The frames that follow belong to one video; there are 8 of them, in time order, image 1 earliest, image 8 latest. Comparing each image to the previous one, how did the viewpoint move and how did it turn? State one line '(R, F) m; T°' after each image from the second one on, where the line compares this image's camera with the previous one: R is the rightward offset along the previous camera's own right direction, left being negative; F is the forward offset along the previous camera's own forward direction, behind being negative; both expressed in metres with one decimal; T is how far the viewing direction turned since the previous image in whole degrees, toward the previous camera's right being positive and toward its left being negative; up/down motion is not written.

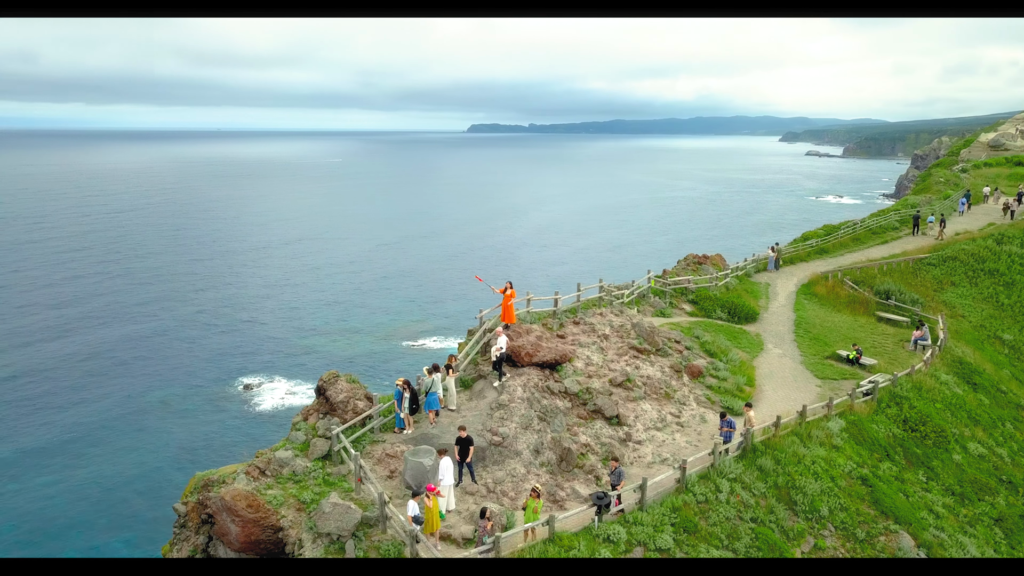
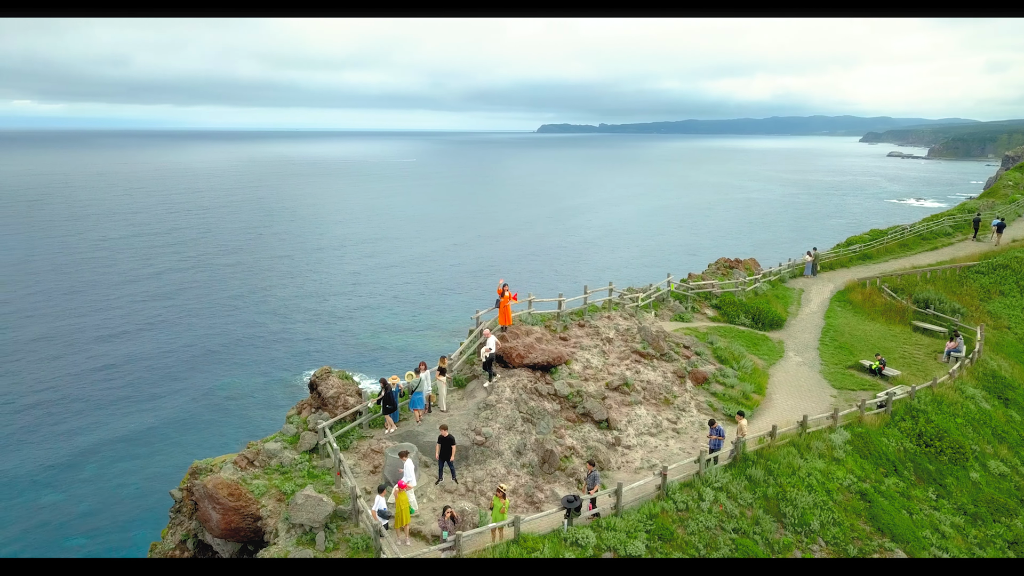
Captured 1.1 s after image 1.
(+1.9, 0.0) m; -5°
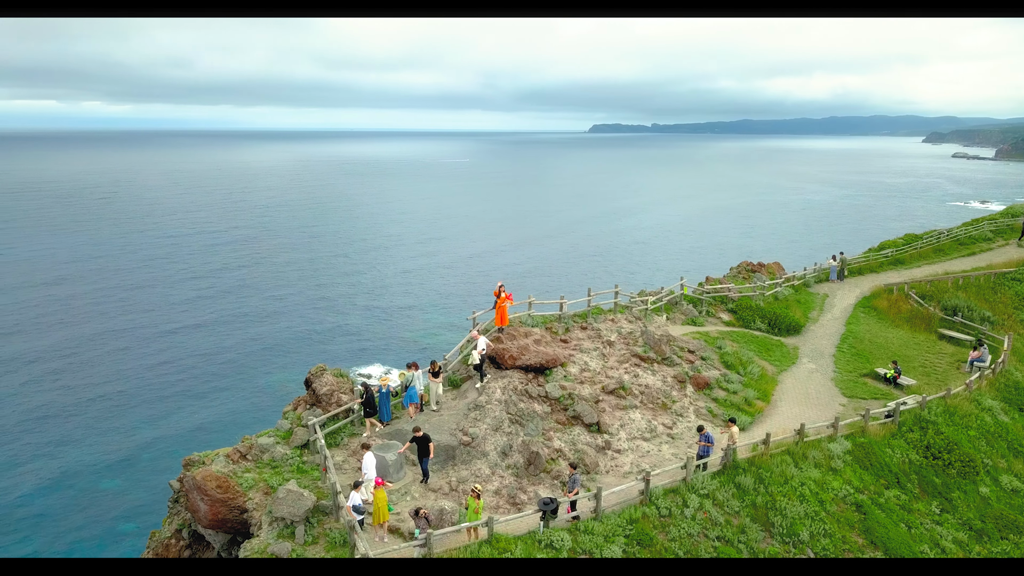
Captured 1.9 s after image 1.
(+1.4, -0.1) m; -4°
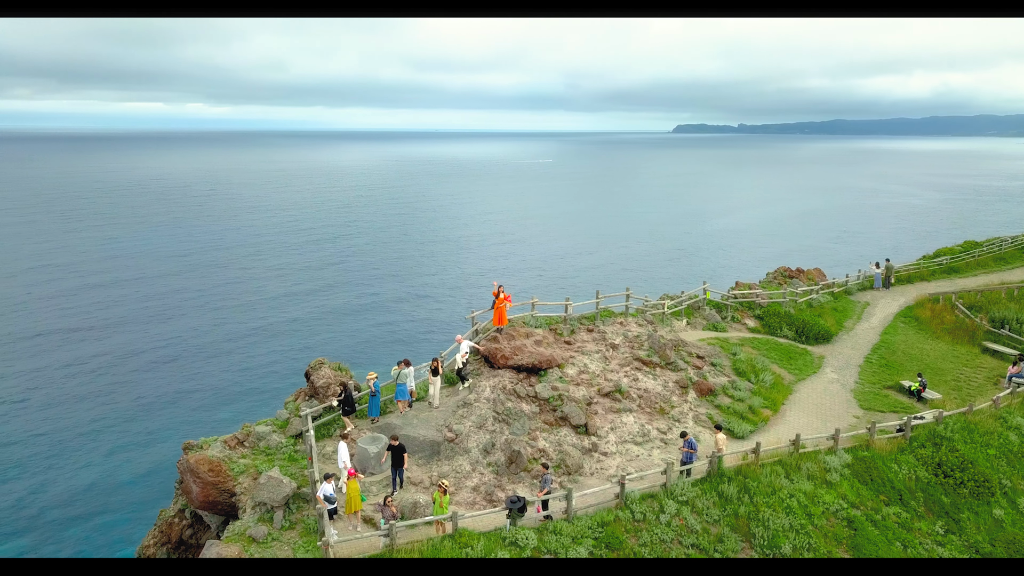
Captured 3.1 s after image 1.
(+2.2, -0.1) m; -6°
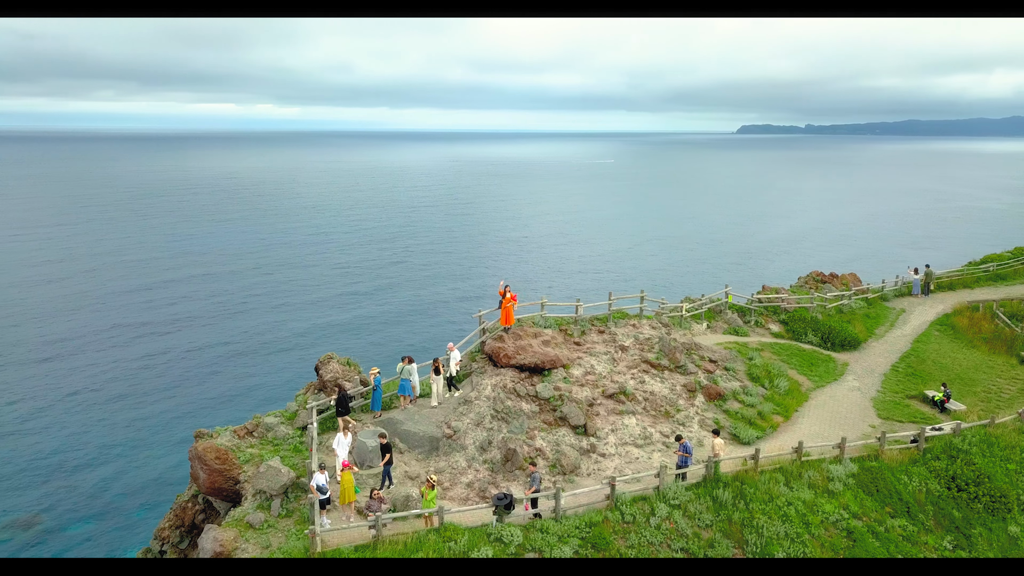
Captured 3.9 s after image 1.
(+1.4, -0.2) m; -4°
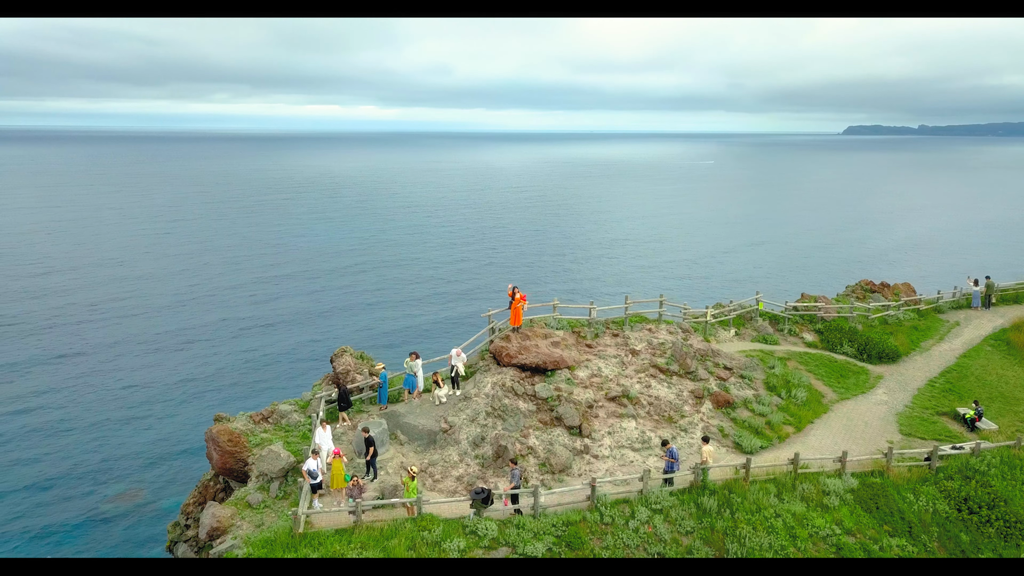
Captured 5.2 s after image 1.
(+2.3, -0.3) m; -7°
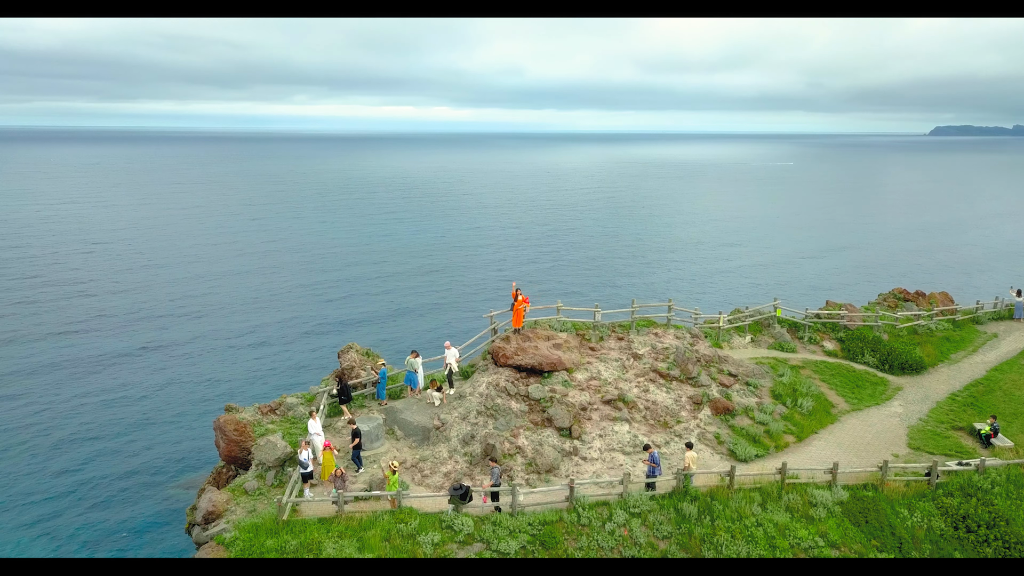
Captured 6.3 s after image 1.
(+1.9, -0.3) m; -5°
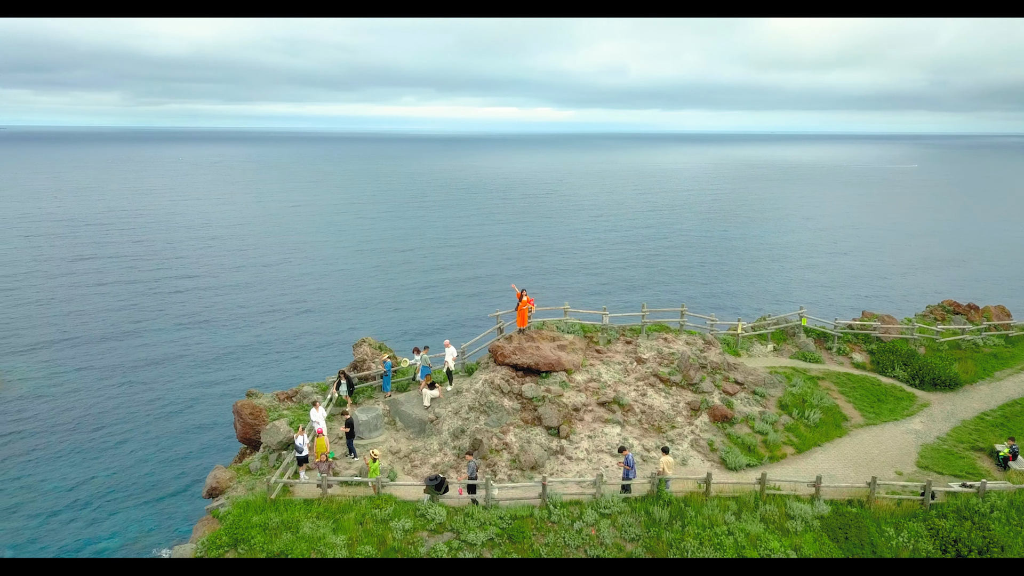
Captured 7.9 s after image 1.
(+2.7, -0.4) m; -7°
